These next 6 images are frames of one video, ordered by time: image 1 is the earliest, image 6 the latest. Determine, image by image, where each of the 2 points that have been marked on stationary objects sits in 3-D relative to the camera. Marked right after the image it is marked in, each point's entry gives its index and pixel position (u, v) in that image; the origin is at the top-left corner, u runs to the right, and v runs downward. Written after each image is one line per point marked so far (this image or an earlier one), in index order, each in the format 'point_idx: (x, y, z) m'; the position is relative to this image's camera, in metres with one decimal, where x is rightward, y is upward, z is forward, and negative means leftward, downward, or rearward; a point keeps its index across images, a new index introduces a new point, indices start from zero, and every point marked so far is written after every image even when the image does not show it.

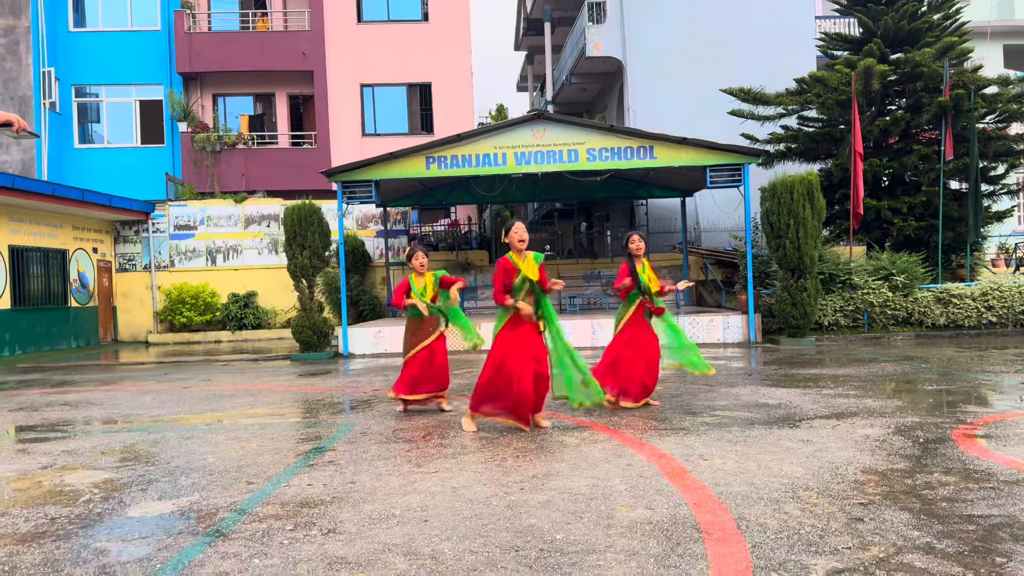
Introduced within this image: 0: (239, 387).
0: (-2.7, -1.0, +8.5) m
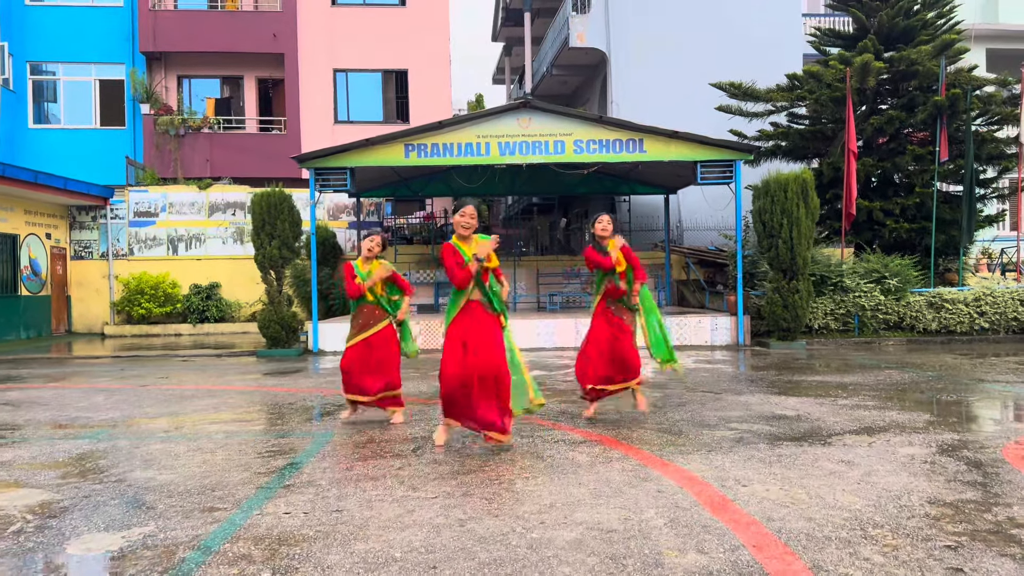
0: (-2.9, -0.9, +7.9) m
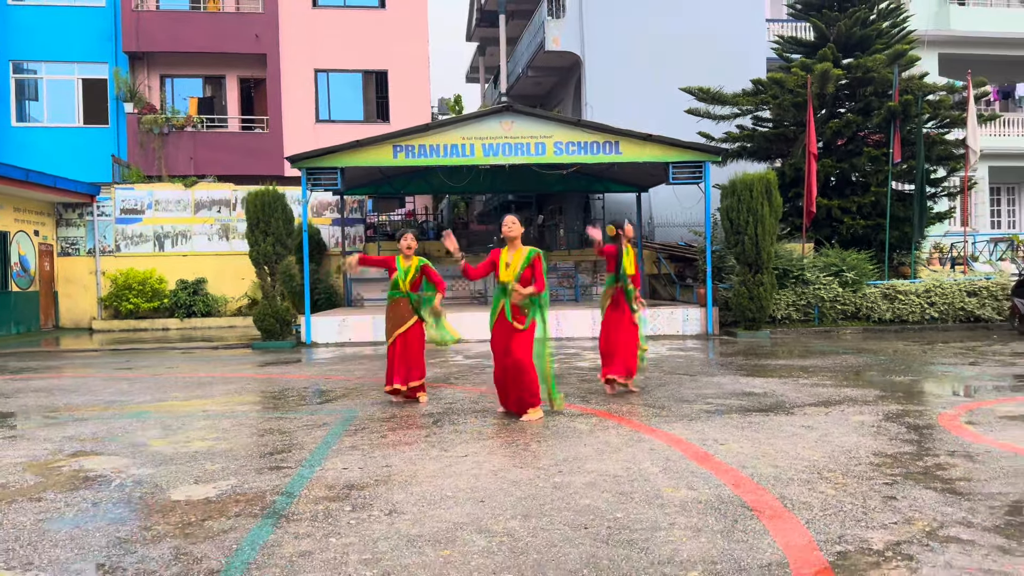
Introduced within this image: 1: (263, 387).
0: (-3.0, -0.9, +8.4) m
1: (-2.1, -0.8, +7.2) m
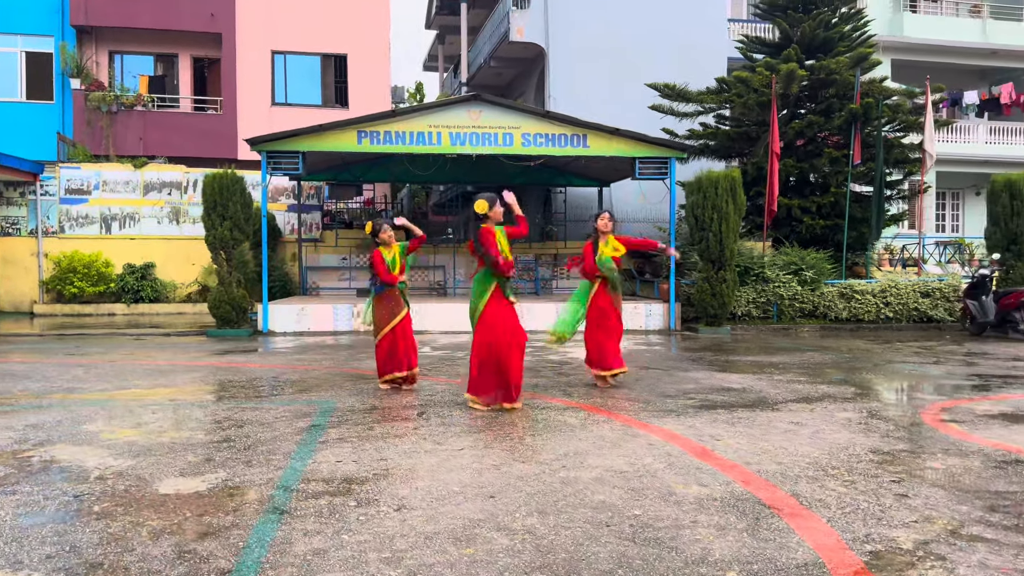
0: (-3.2, -0.7, +8.1) m
1: (-2.3, -0.7, +7.0) m
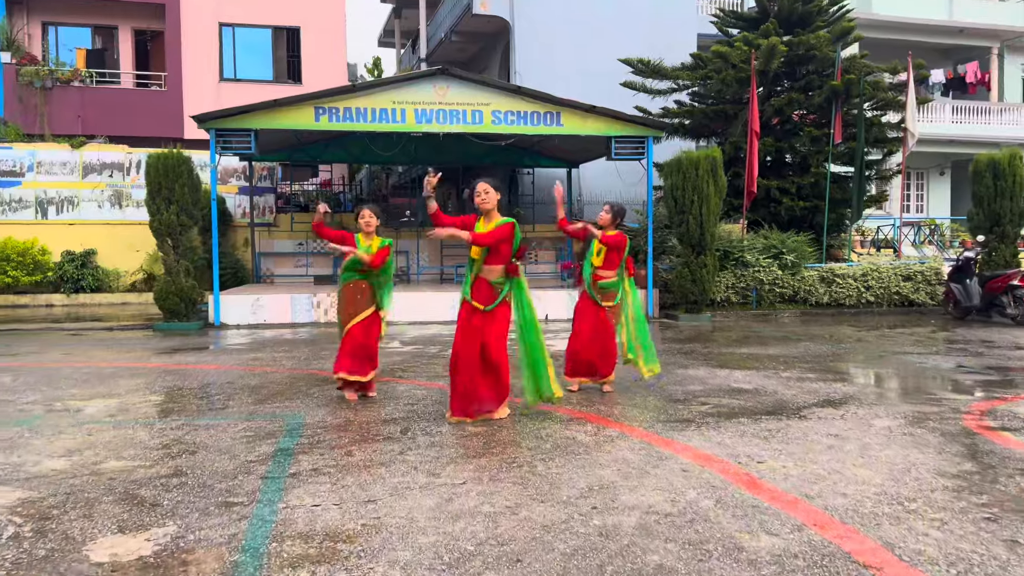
0: (-3.4, -0.6, +7.3) m
1: (-2.4, -0.7, +6.2) m
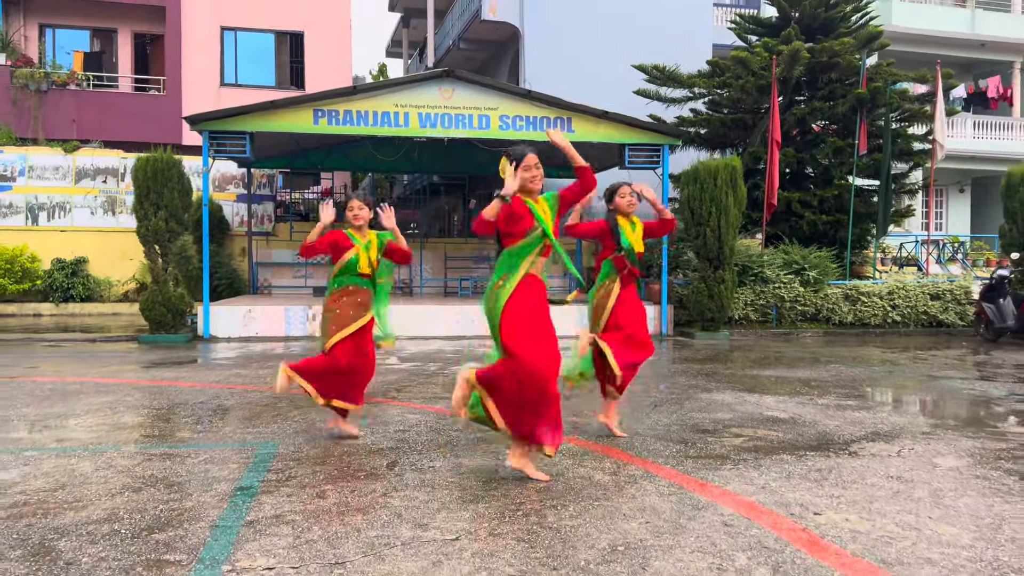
0: (-3.4, -0.7, +6.7) m
1: (-2.4, -0.7, +5.6) m
